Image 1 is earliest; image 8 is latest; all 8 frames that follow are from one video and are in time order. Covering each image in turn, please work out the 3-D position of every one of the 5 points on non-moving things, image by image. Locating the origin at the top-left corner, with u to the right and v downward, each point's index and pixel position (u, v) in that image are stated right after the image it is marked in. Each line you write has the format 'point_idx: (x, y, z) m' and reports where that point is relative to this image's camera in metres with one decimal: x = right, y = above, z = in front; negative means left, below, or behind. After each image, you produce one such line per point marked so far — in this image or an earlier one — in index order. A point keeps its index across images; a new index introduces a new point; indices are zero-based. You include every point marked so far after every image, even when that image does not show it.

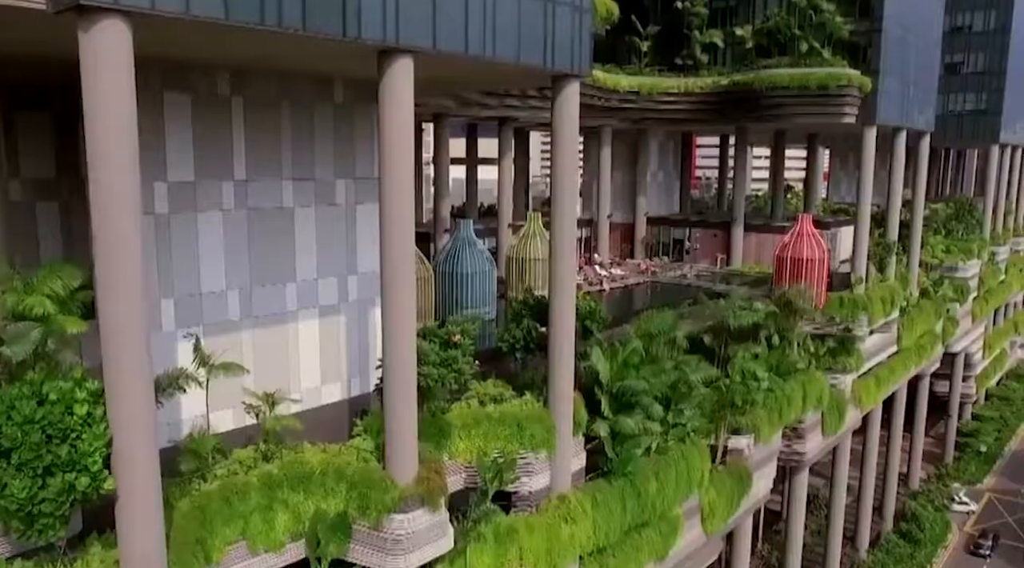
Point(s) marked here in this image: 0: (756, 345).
0: (+4.9, -1.2, +17.5) m
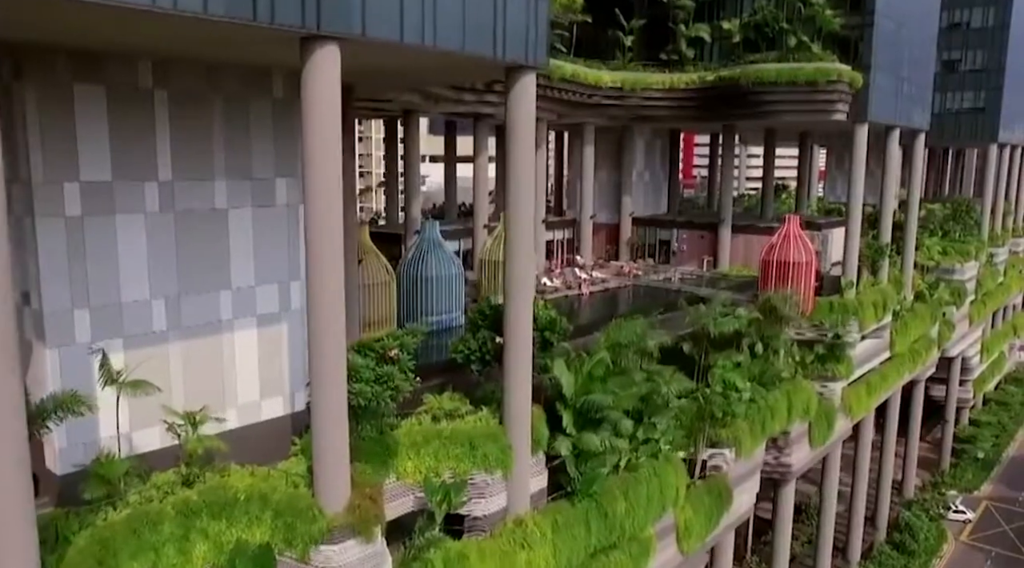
0: (+4.3, -1.3, +16.6) m
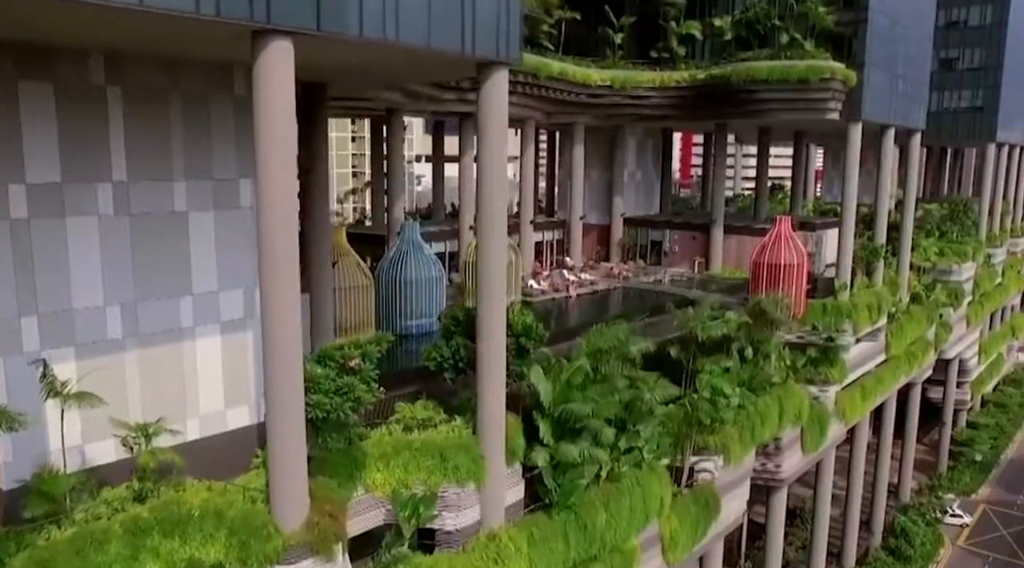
0: (+4.0, -1.4, +16.2) m
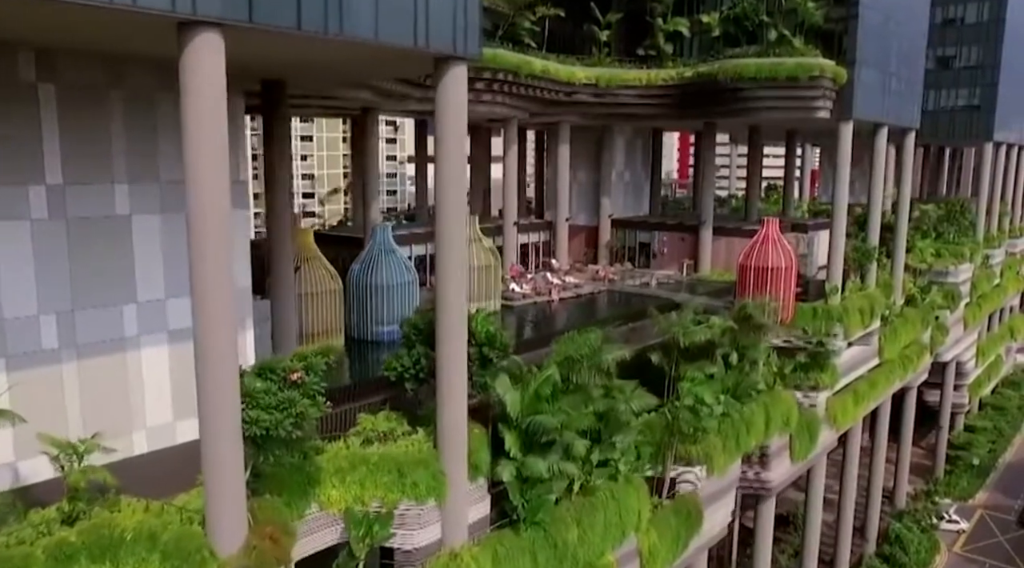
0: (+3.6, -1.4, +15.7) m
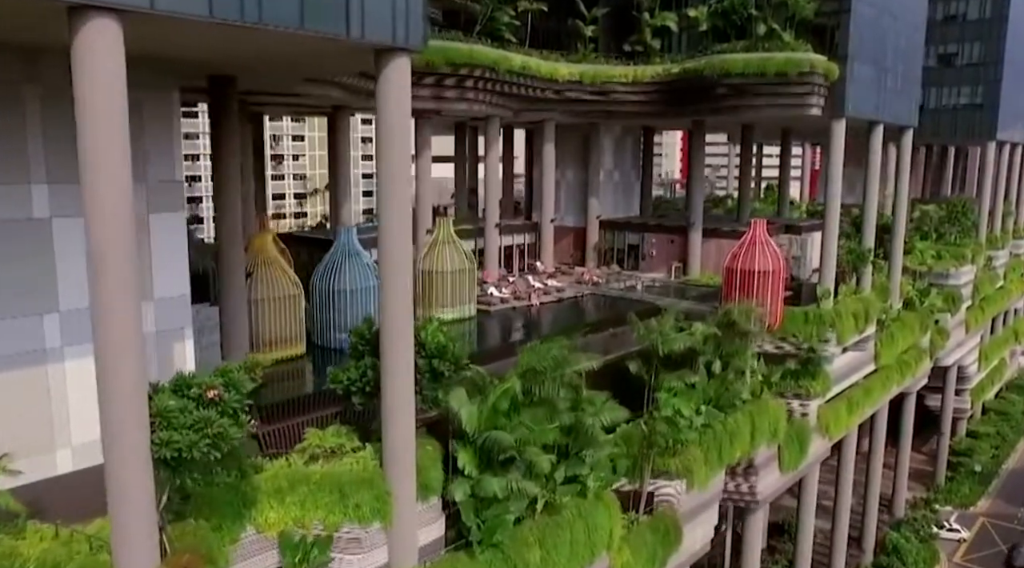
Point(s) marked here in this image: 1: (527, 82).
0: (+3.1, -1.5, +15.0) m
1: (+0.3, +4.4, +18.9) m
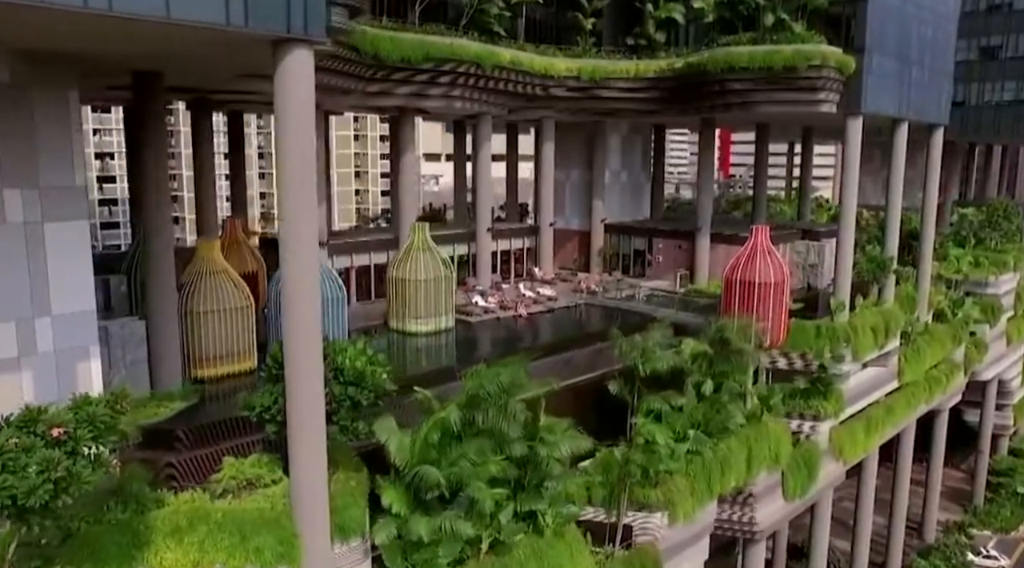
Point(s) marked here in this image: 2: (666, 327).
0: (+2.6, -1.7, +13.8) m
1: (+0.1, +4.2, +17.8) m
2: (+2.6, -0.8, +14.9) m
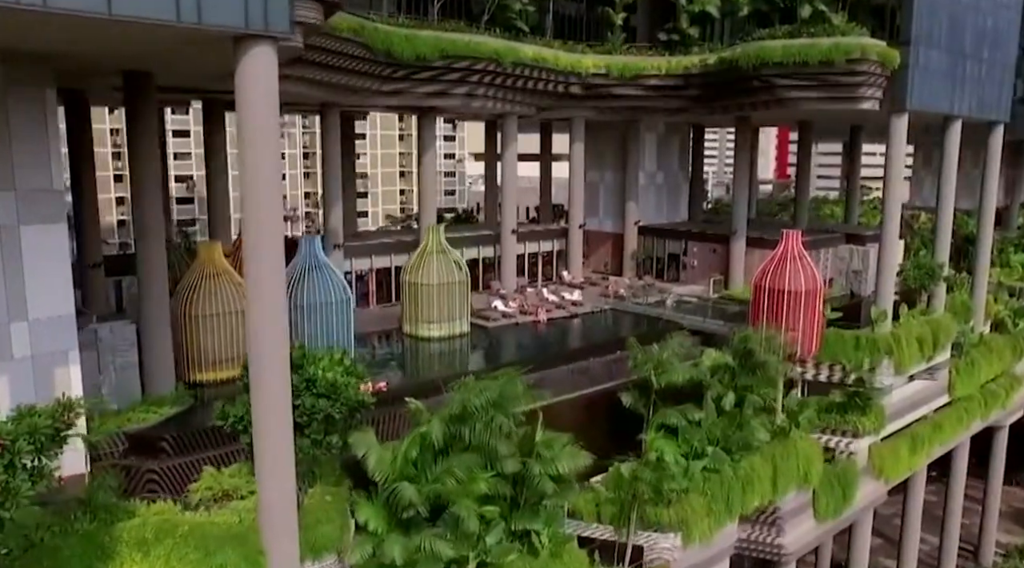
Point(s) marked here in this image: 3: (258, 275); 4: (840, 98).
0: (+2.8, -1.9, +13.1) m
1: (+0.6, +4.1, +17.3) m
2: (+2.9, -0.9, +14.2) m
3: (-2.2, 0.0, +7.7) m
4: (+5.9, +3.3, +15.8) m
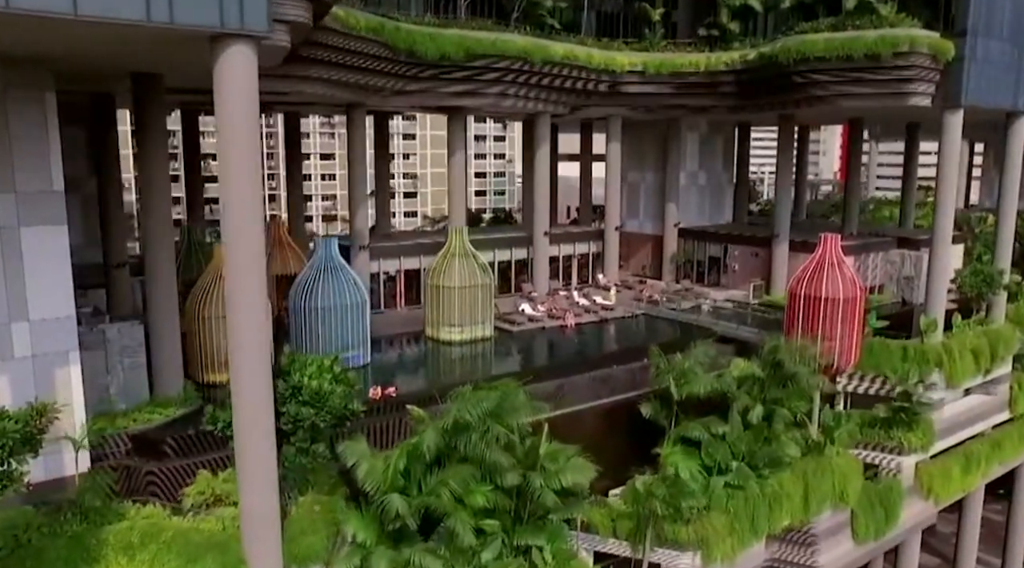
0: (+3.0, -2.0, +12.6) m
1: (+1.3, +4.0, +16.9) m
2: (+3.2, -1.0, +13.7) m
3: (-2.3, 0.0, +7.5) m
4: (+6.4, +3.2, +15.0) m
